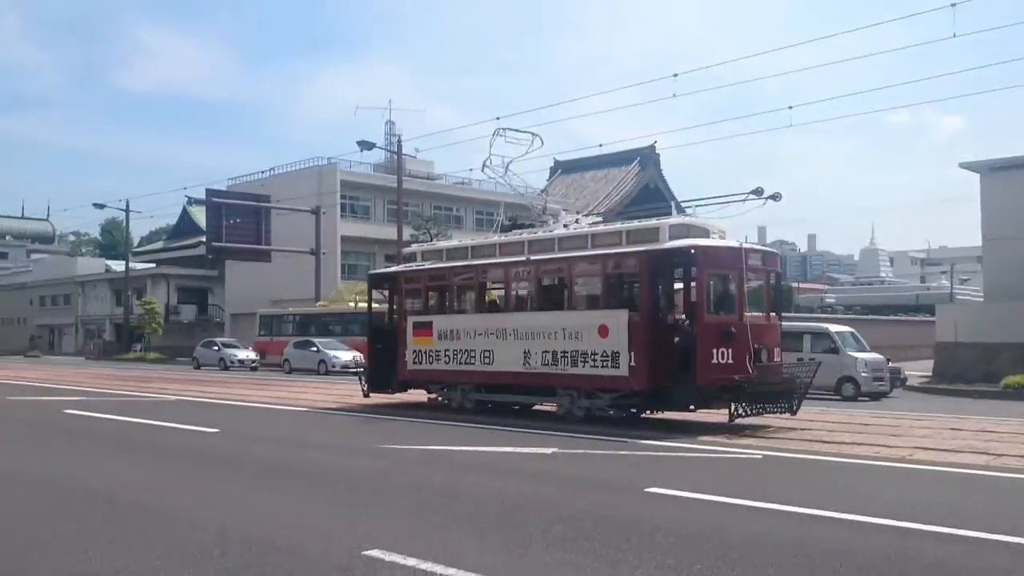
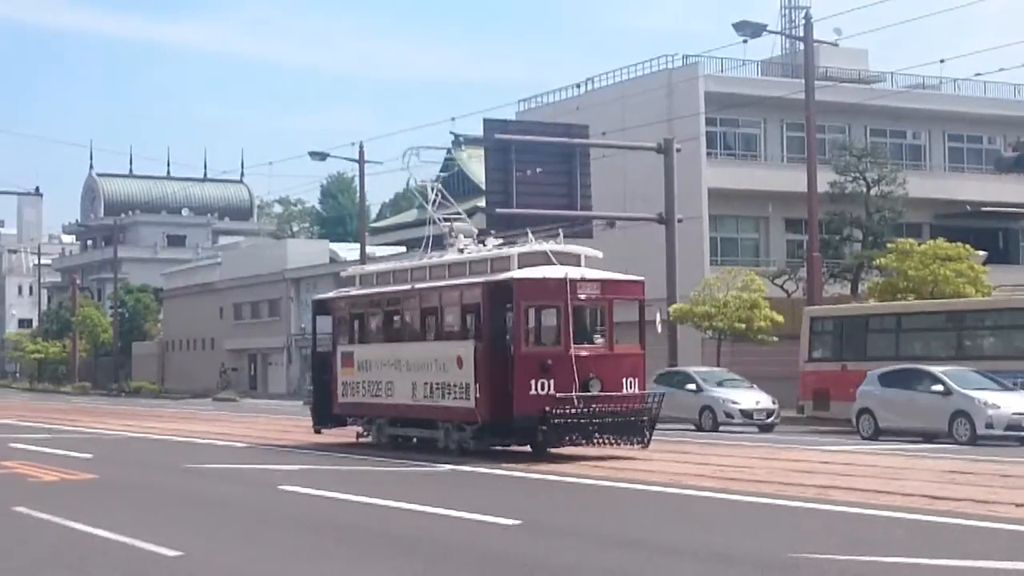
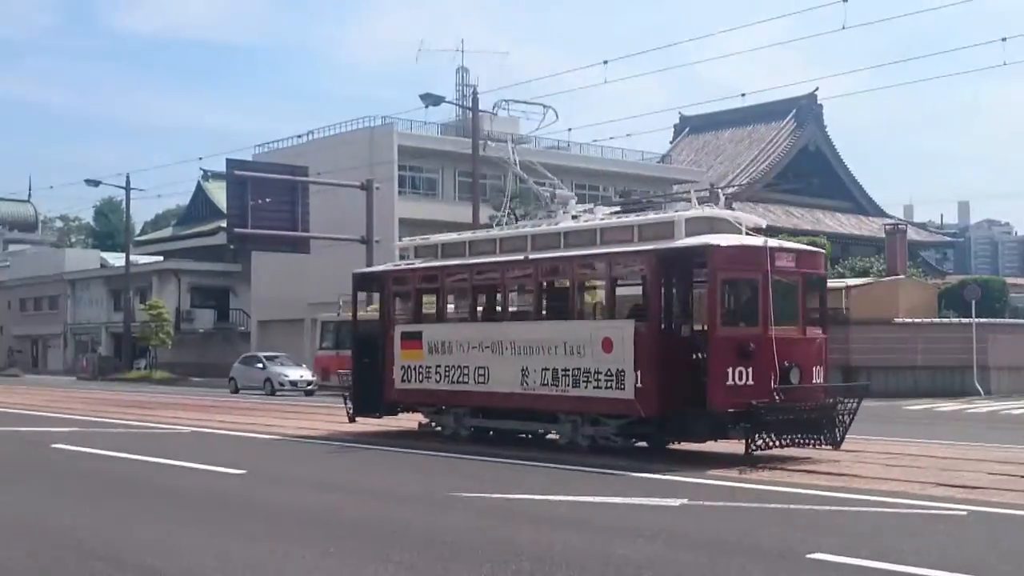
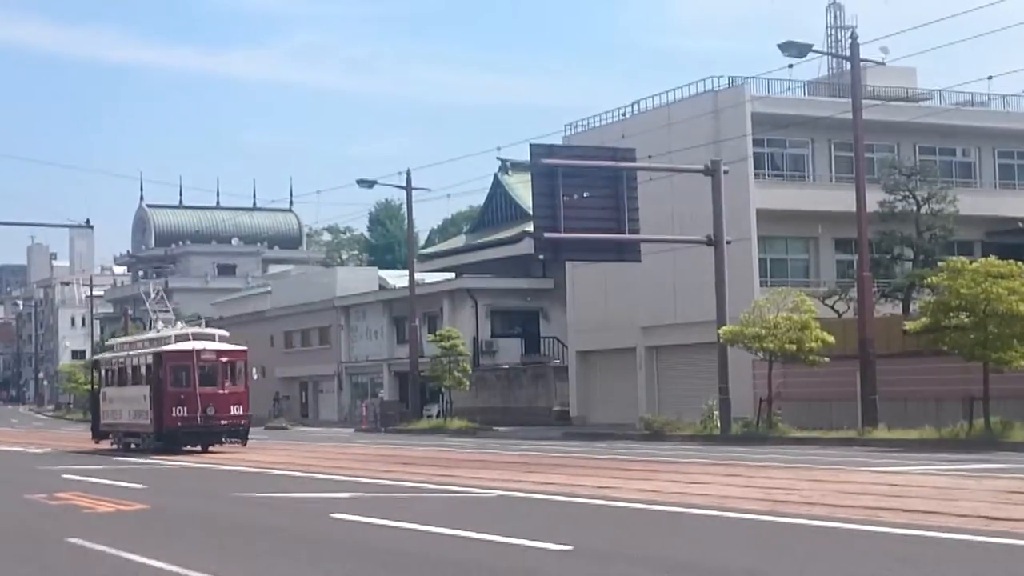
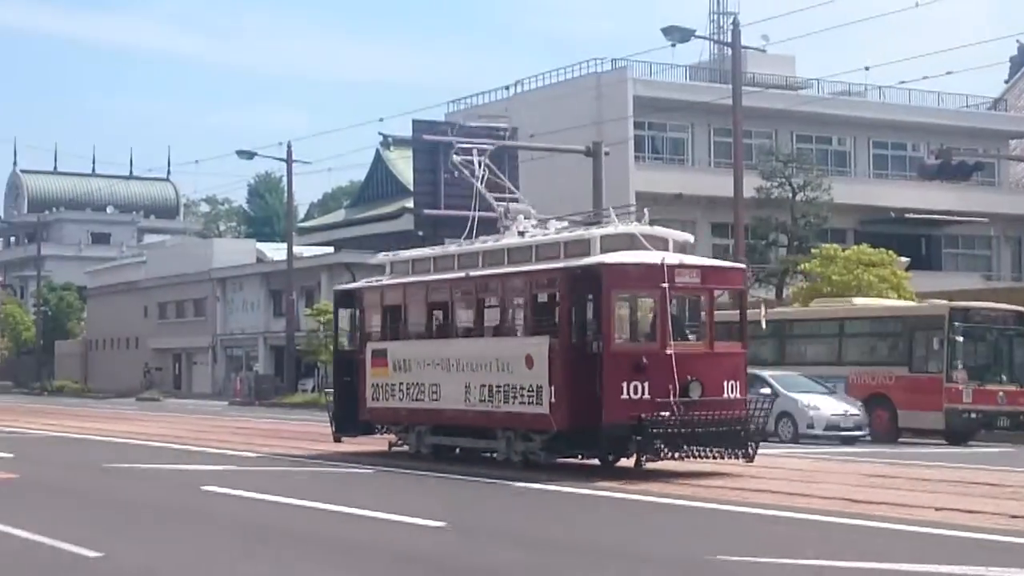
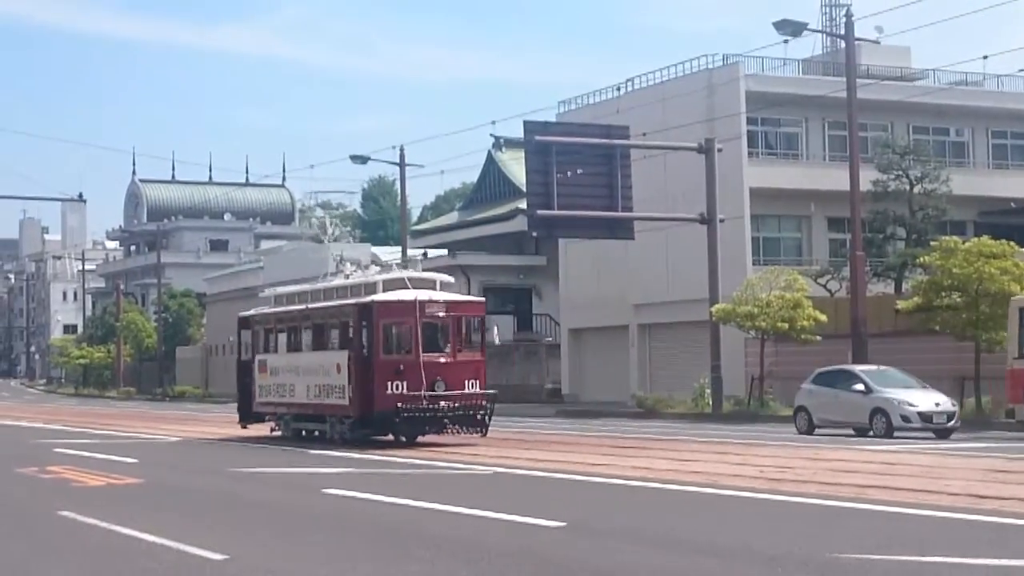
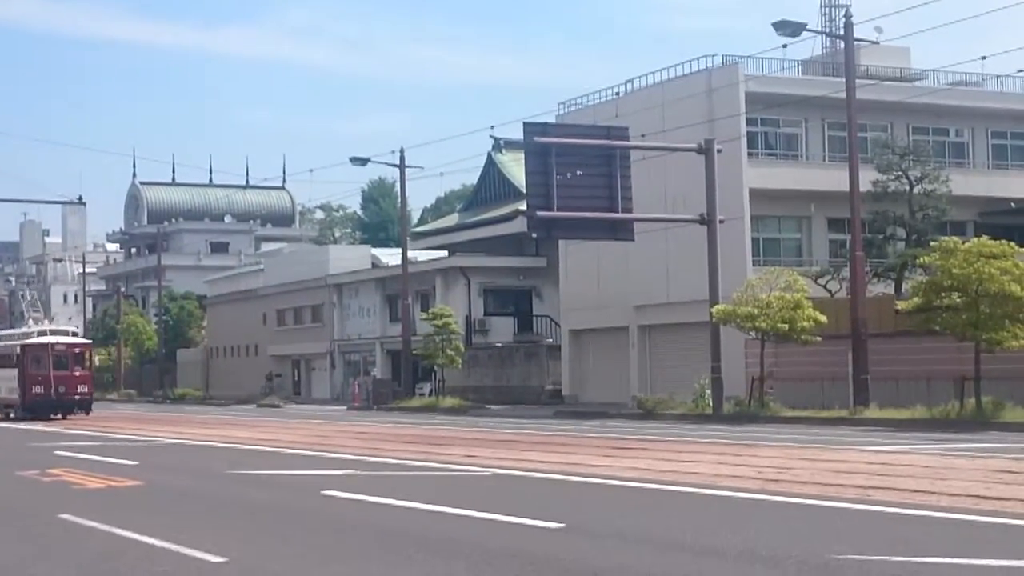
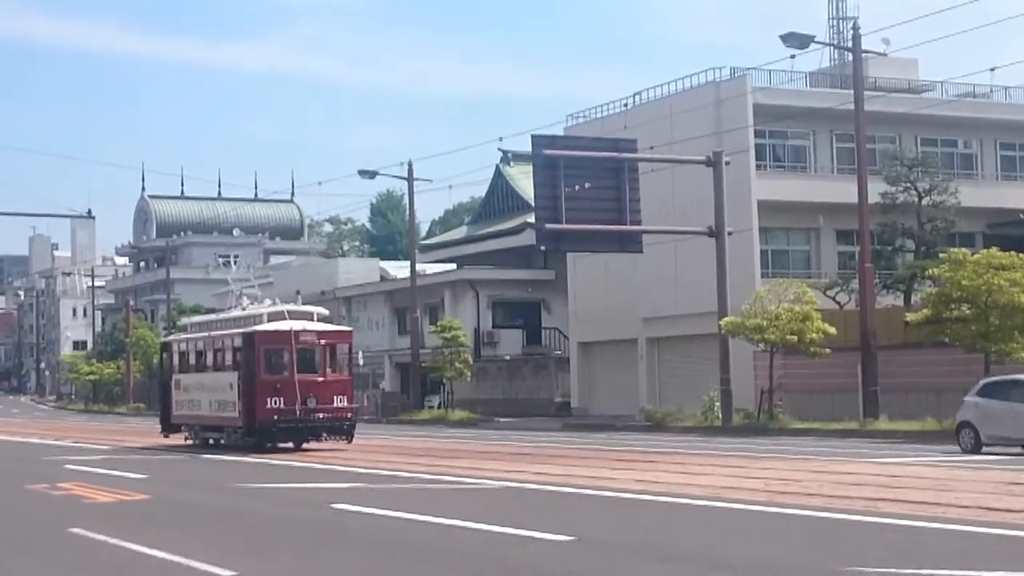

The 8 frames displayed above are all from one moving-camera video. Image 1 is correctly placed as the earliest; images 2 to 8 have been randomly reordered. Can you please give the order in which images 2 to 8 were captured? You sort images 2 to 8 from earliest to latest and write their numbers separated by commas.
3, 5, 2, 6, 8, 4, 7
